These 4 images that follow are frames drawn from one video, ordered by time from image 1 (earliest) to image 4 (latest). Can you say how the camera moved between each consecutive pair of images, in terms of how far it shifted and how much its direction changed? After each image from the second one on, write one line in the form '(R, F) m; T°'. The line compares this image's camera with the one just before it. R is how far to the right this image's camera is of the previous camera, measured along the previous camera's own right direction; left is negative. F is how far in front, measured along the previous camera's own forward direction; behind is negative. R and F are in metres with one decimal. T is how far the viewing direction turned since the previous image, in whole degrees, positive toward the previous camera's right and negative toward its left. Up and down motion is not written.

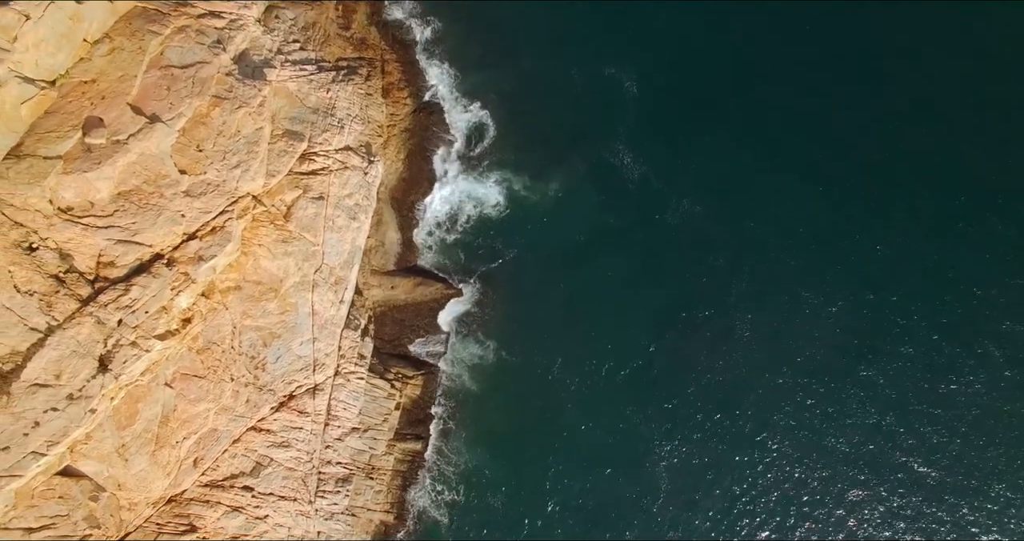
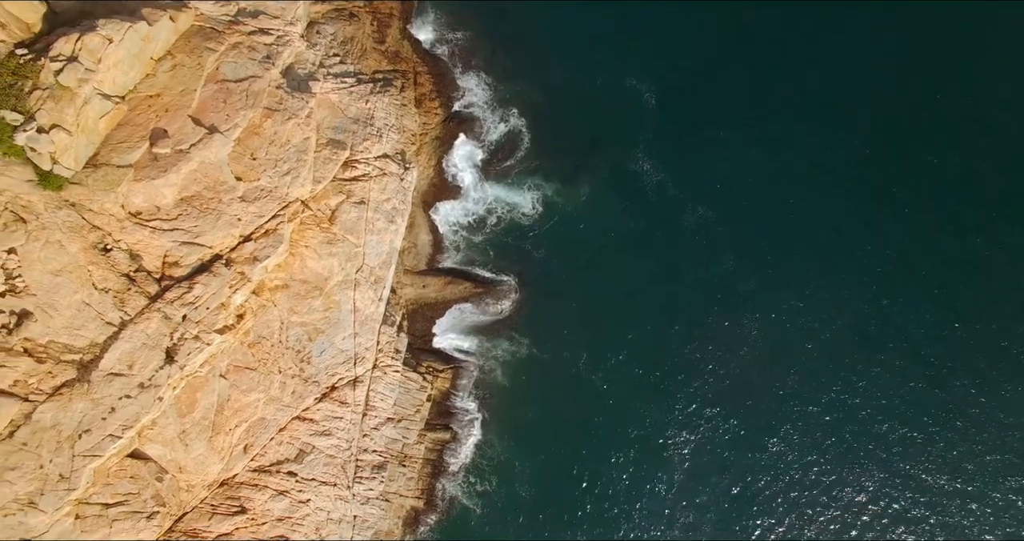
(-1.6, -2.7) m; 0°
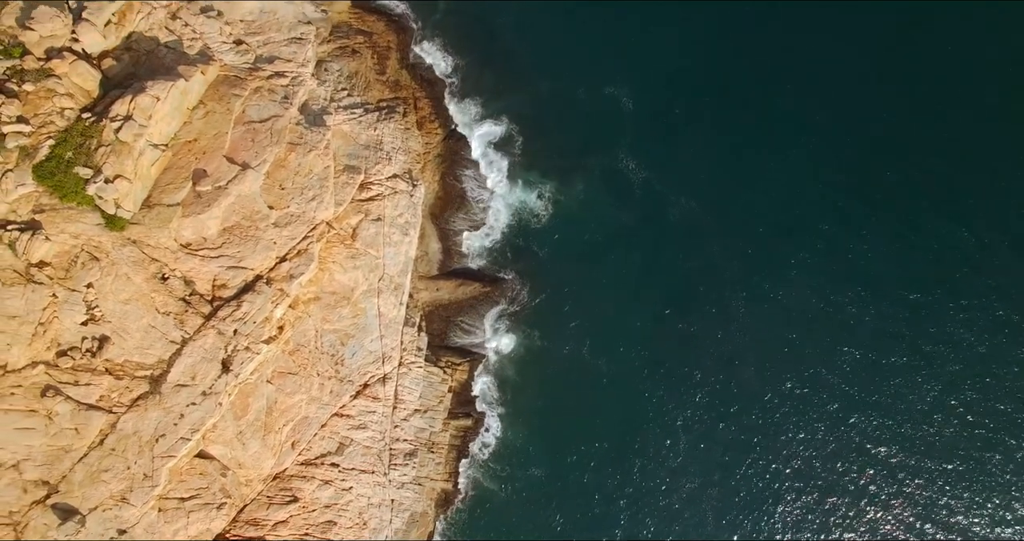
(-0.2, -5.0) m; 0°
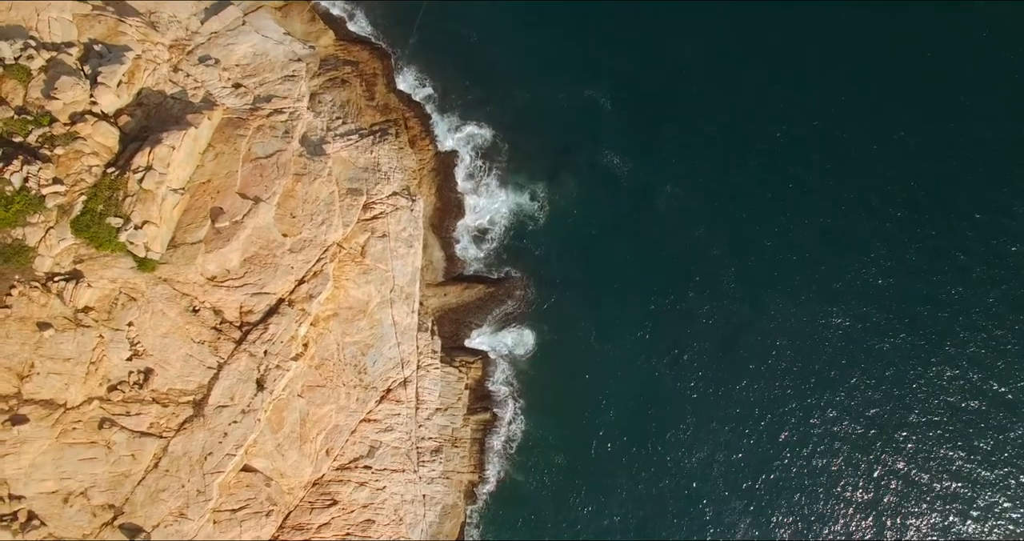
(+0.1, -3.3) m; 0°
